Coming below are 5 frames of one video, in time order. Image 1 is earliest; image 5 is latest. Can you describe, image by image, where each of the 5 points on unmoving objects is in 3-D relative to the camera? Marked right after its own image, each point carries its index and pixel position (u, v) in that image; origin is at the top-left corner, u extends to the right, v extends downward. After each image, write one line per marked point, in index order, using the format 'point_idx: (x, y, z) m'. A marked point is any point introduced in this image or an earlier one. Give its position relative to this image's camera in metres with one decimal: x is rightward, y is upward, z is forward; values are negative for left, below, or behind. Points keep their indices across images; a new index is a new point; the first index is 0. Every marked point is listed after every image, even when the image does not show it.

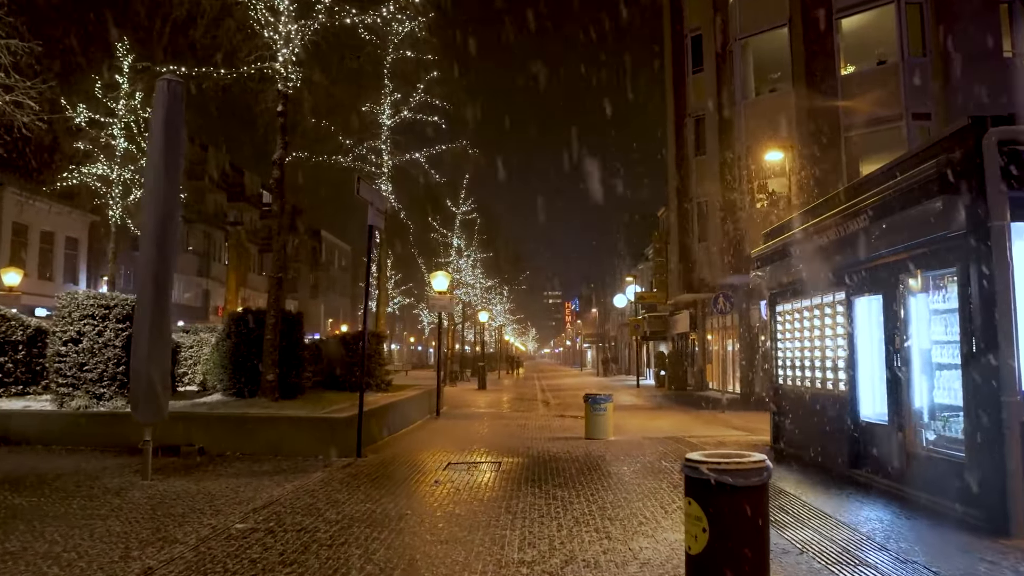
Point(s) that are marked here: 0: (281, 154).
0: (-4.1, +2.4, +13.2) m
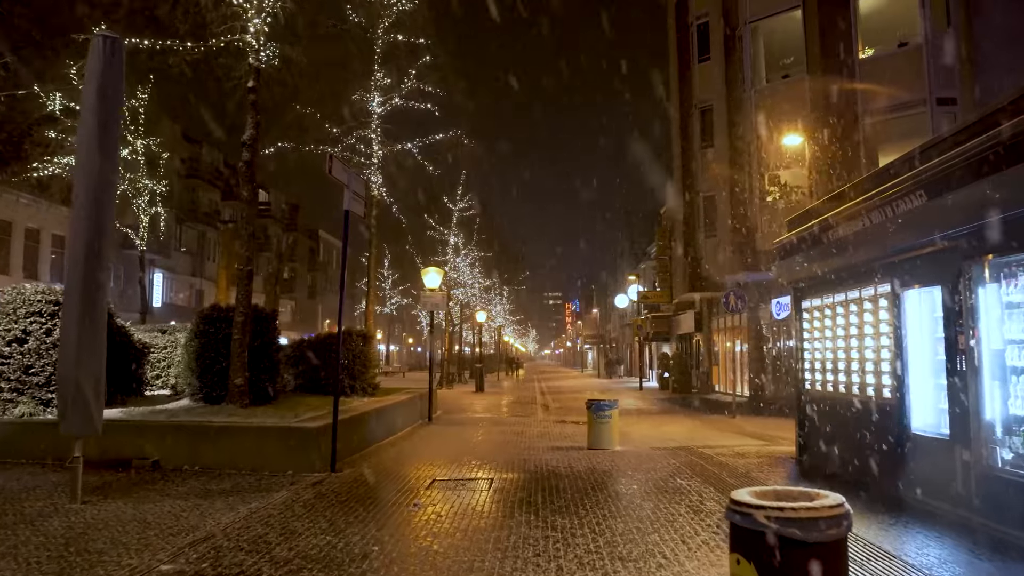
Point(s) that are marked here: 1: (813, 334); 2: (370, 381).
0: (-4.2, +2.5, +12.0) m
1: (+4.3, -0.6, +10.5) m
2: (-3.2, -2.1, +16.8) m
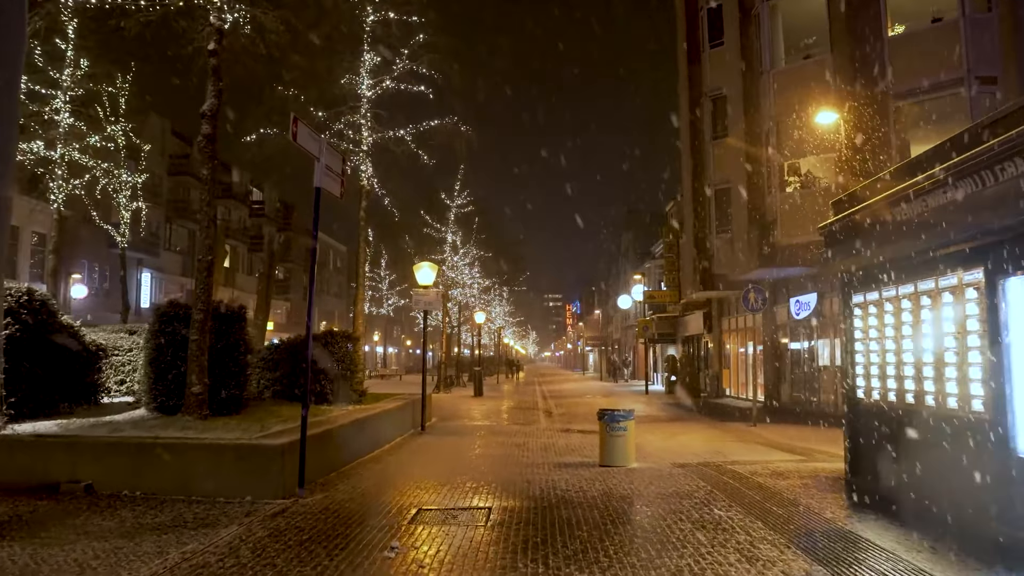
0: (-4.2, +2.6, +10.4) m
1: (+4.3, -0.5, +8.9) m
2: (-3.2, -2.0, +15.2) m
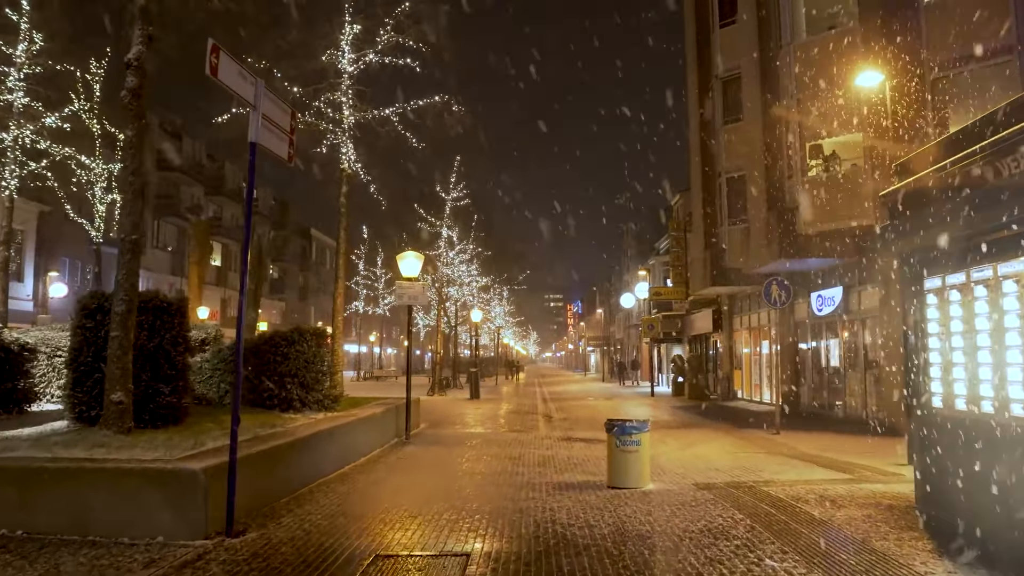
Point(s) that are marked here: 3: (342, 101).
0: (-4.3, +2.7, +8.7) m
1: (+4.2, -0.4, +7.2) m
2: (-3.3, -1.9, +13.5) m
3: (-4.2, +4.6, +18.2) m
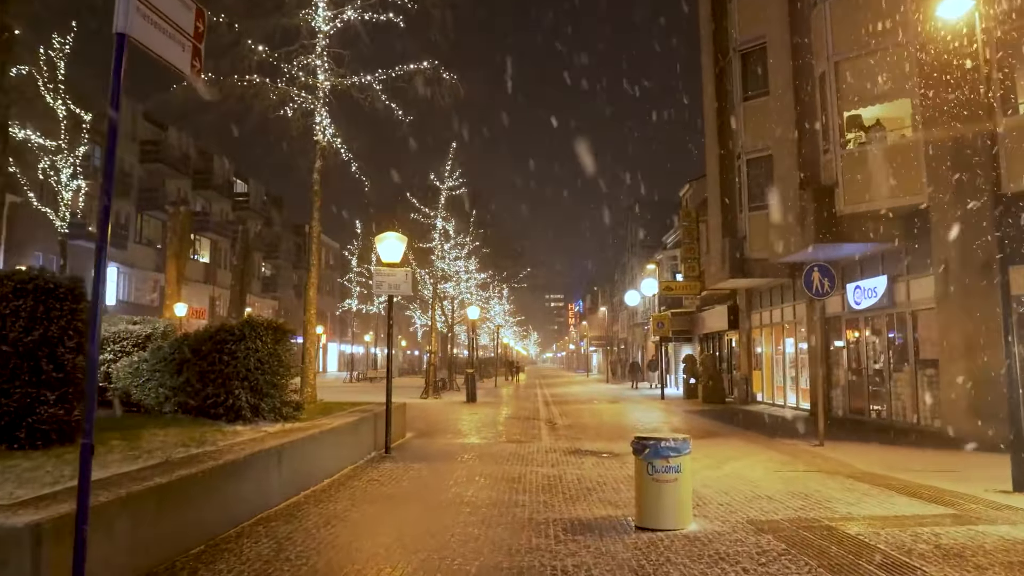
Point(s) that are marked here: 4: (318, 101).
0: (-4.3, +3.0, +6.4) m
1: (+4.2, -0.1, +4.9) m
2: (-3.3, -1.7, +11.2) m
3: (-4.2, +4.8, +16.0) m
4: (-4.2, +4.0, +16.1) m
